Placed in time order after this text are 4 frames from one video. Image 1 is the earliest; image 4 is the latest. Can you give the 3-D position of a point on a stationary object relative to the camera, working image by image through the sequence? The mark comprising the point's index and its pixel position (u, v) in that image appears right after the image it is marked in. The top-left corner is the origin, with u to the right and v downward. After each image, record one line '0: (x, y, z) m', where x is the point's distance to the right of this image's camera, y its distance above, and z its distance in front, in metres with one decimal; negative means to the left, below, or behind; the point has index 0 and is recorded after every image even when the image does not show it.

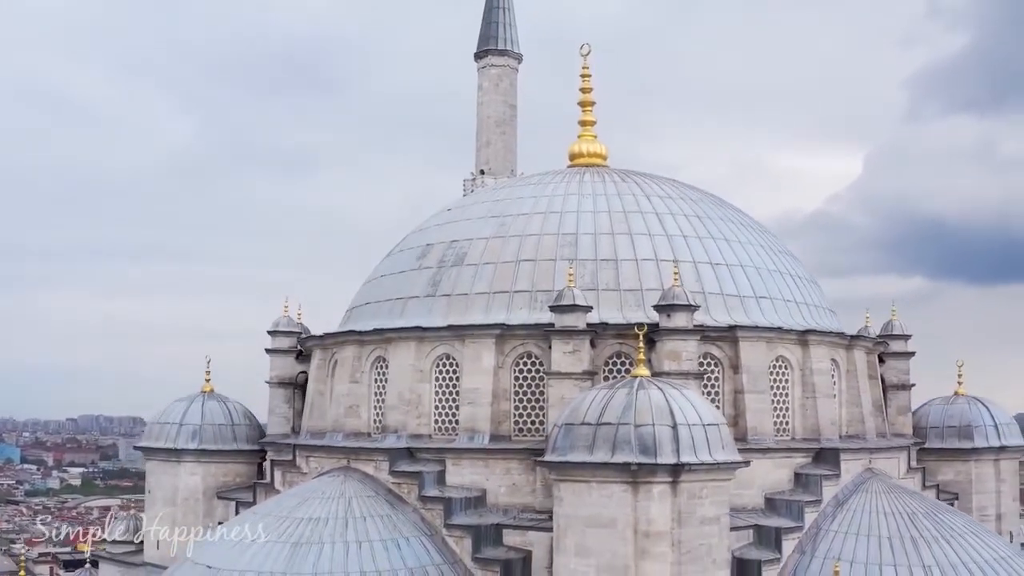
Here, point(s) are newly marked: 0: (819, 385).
0: (+5.2, -1.6, +18.1) m
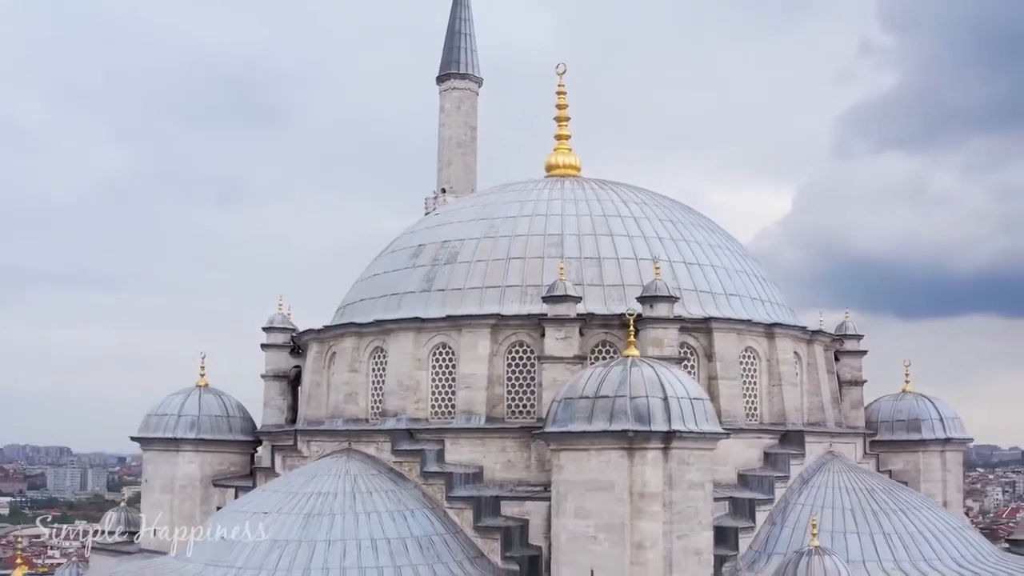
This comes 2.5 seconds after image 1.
0: (+5.0, -1.6, +19.7) m
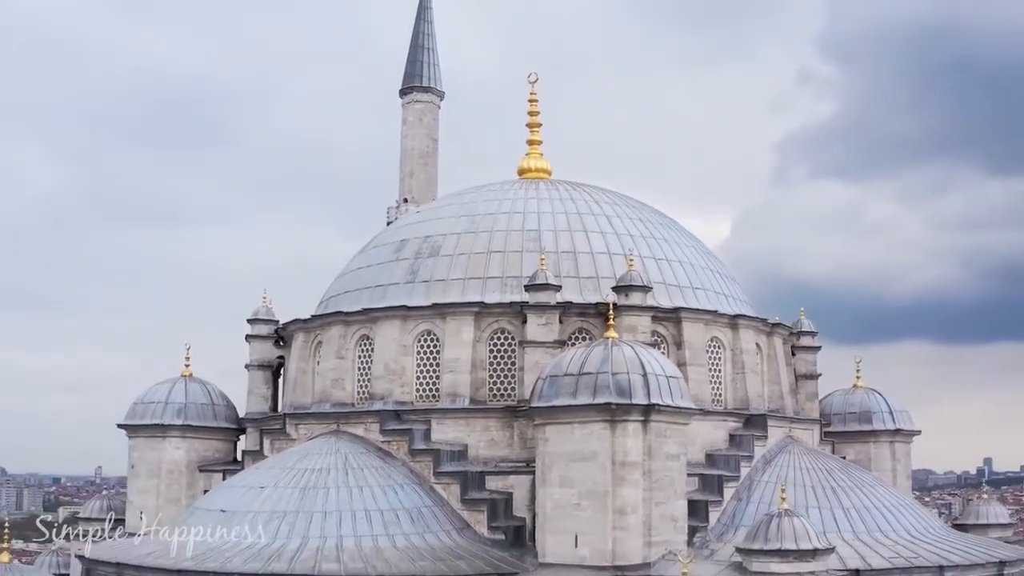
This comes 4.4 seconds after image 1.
0: (+4.6, -1.5, +20.9) m
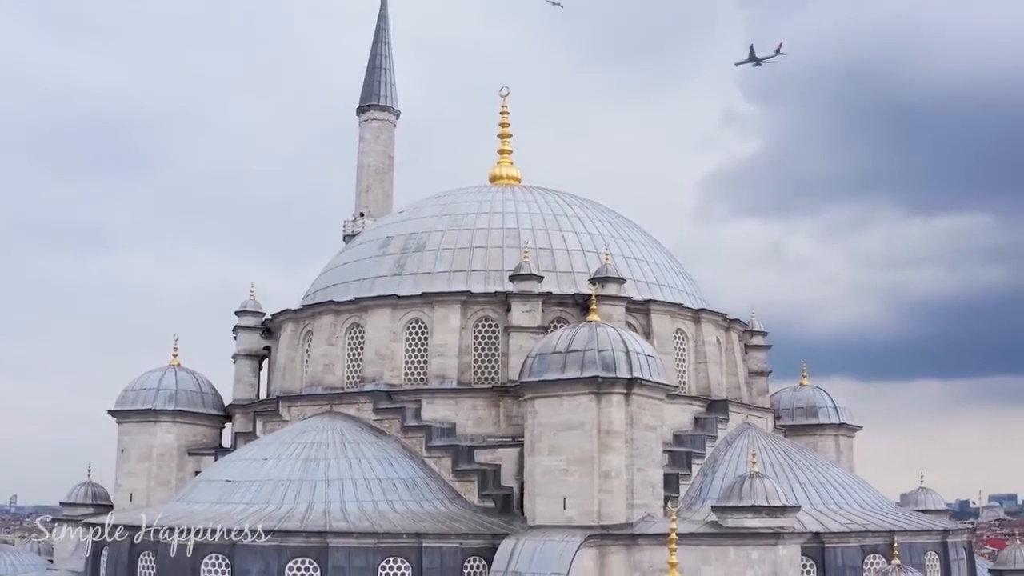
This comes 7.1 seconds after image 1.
0: (+4.2, -1.4, +22.6) m
